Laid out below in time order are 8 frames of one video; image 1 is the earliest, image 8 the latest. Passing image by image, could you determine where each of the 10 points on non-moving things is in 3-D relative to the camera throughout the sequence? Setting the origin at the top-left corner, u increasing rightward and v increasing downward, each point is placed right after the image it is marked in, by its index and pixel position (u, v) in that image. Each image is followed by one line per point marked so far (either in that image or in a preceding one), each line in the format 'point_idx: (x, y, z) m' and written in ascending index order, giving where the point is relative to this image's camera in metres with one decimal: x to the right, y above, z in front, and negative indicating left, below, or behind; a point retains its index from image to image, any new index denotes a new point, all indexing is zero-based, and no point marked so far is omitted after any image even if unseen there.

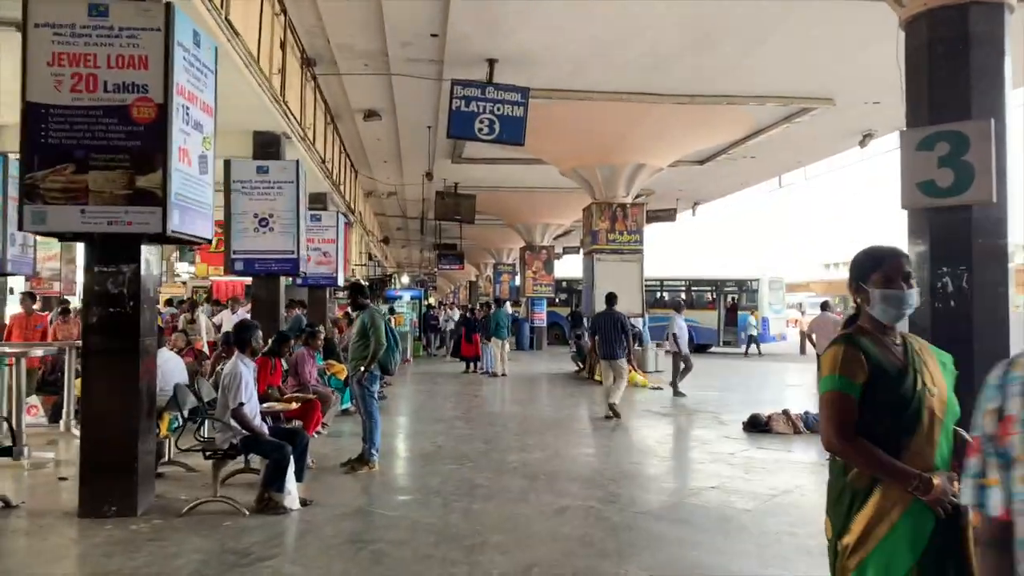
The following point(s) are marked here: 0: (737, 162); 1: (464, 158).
0: (+4.7, +2.6, +16.8) m
1: (-0.9, +2.6, +15.9) m
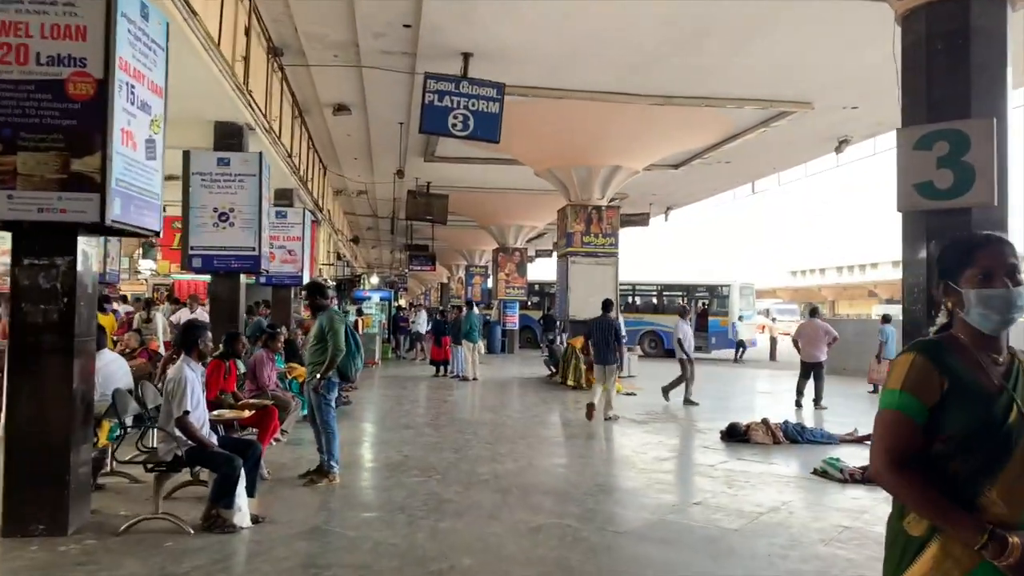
0: (+4.1, +2.5, +16.6) m
1: (-1.4, +2.5, +15.5) m
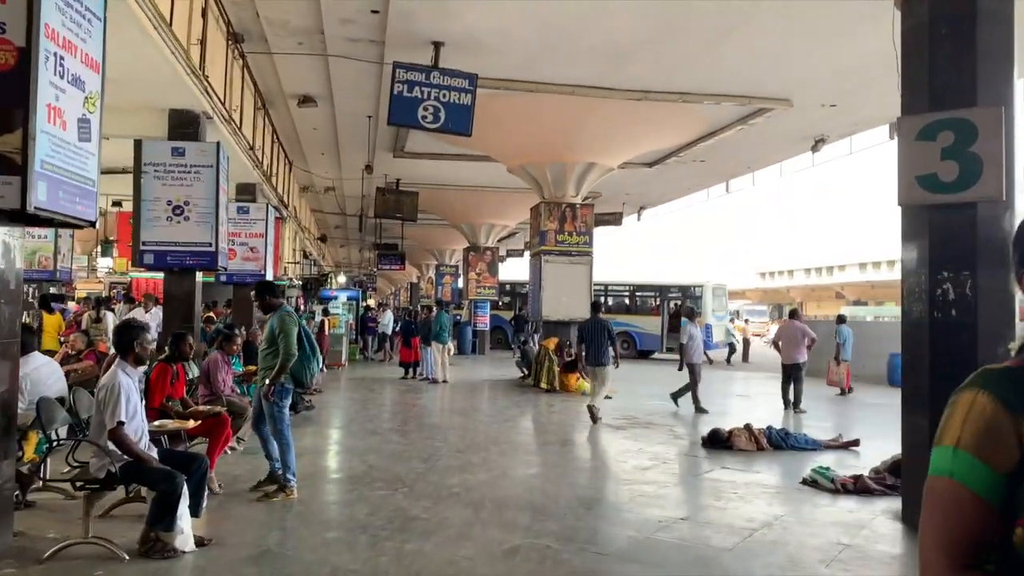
0: (+3.6, +2.5, +16.4) m
1: (-2.0, +2.5, +15.1) m
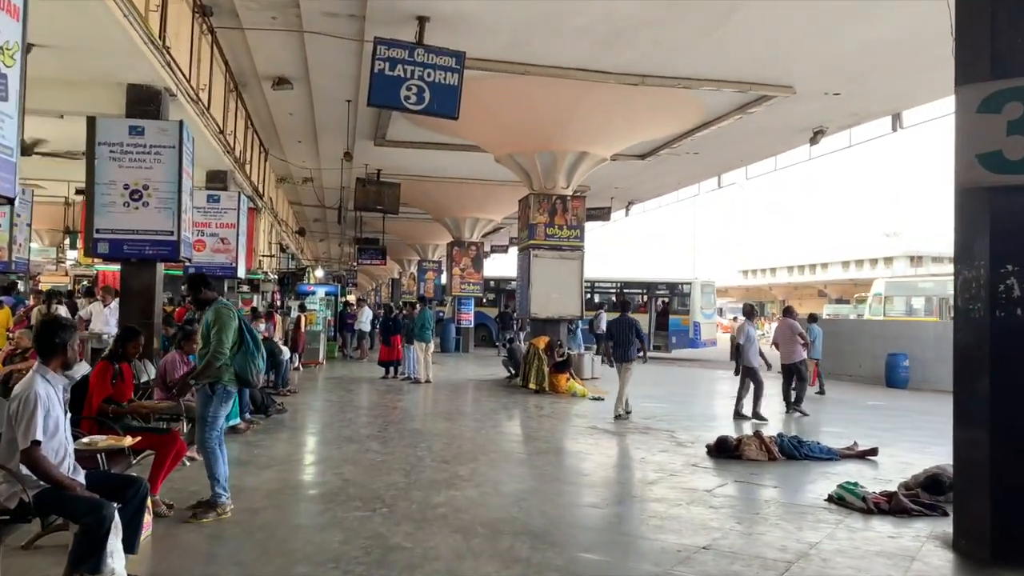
0: (+3.3, +2.6, +15.8) m
1: (-2.2, +2.6, +14.4) m
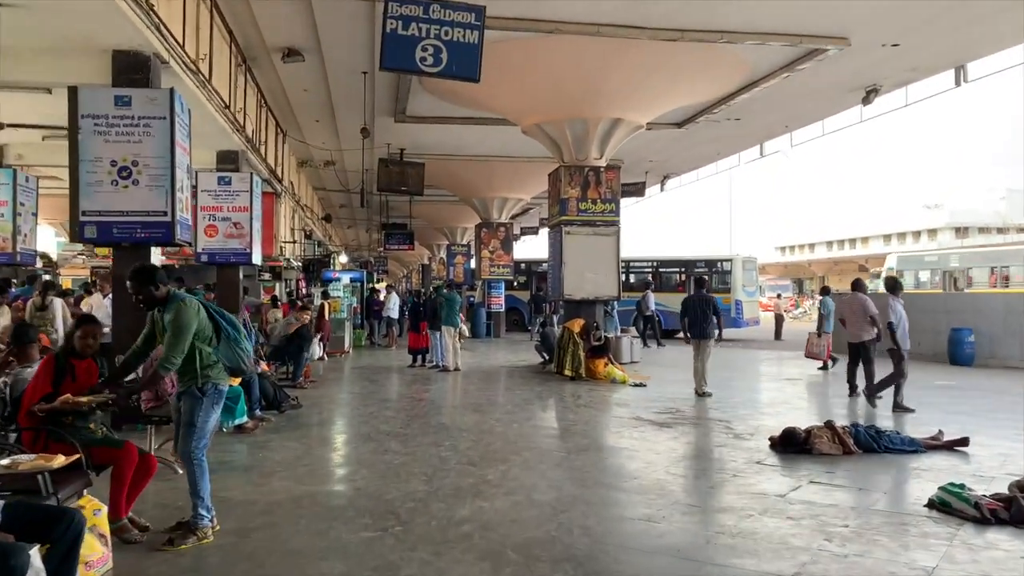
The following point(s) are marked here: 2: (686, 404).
0: (+3.8, +3.0, +14.9) m
1: (-1.7, +2.9, +13.6) m
2: (+1.8, -1.2, +8.6) m
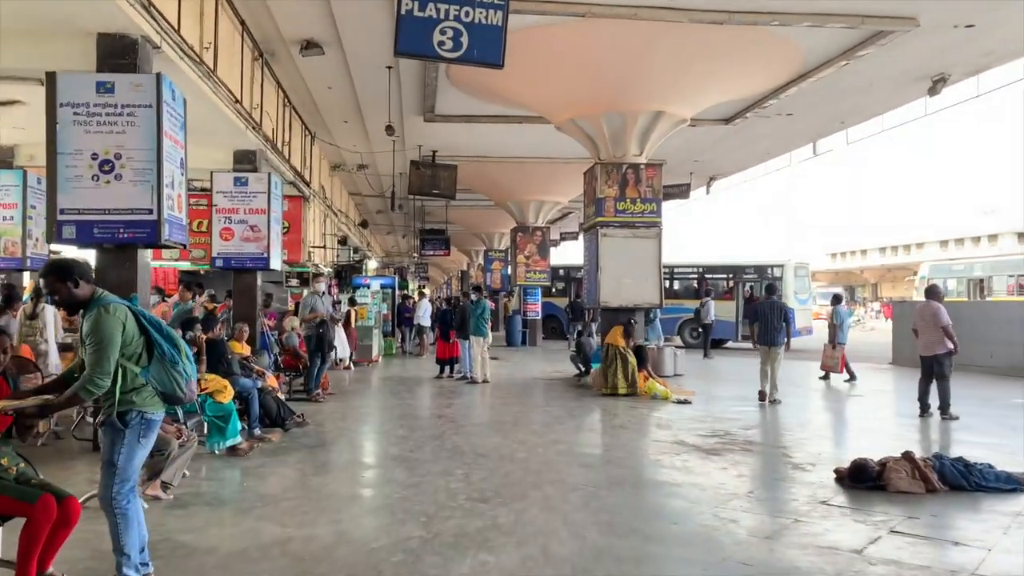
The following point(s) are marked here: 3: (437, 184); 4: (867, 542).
0: (+4.4, +2.9, +13.9) m
1: (-1.2, +2.8, +12.9) m
2: (+2.1, -1.3, +7.7) m
3: (-1.4, +1.9, +15.0) m
4: (+1.7, -1.2, +3.9) m
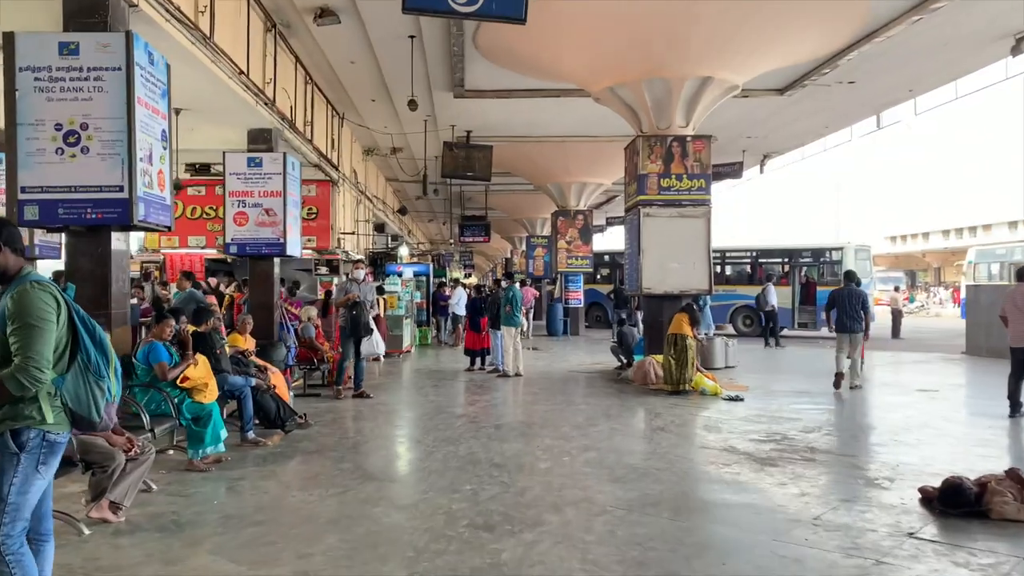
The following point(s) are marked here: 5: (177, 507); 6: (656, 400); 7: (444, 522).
0: (+5.0, +3.1, +12.7) m
1: (-0.7, +3.0, +12.1) m
2: (+2.3, -1.2, +6.7) m
3: (-0.8, +2.2, +14.3) m
4: (+1.7, -1.1, +3.0) m
5: (-1.8, -1.2, +4.3) m
6: (+1.5, -1.2, +8.7) m
7: (-0.3, -1.1, +4.0) m
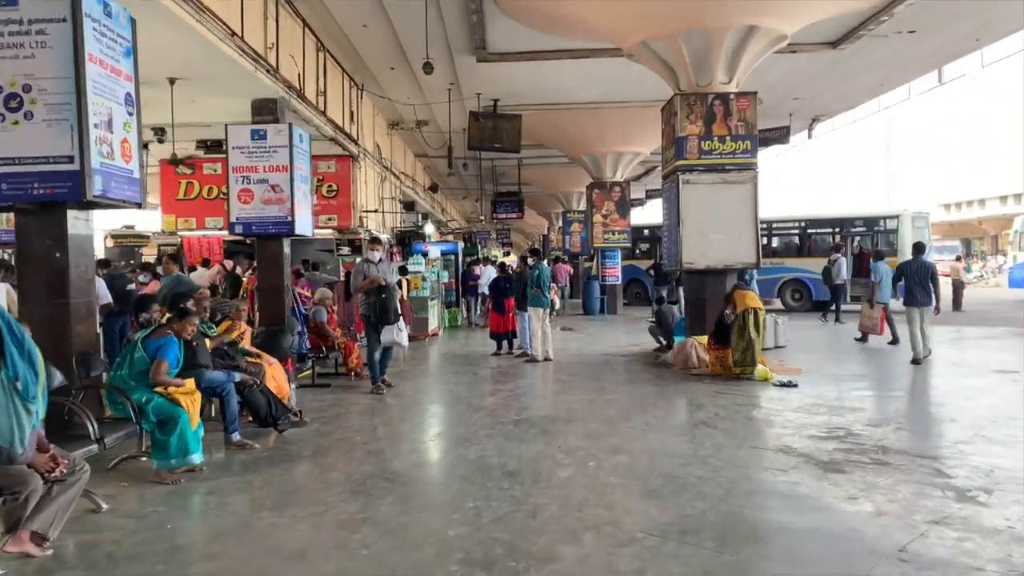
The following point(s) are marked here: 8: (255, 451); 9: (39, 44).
0: (+5.4, +3.5, +11.6) m
1: (-0.3, +3.3, +11.2) m
2: (+2.5, -1.0, +5.8) m
3: (-0.3, +2.5, +13.4) m
4: (+1.7, -1.0, +2.1) m
5: (-1.7, -1.1, +3.6) m
6: (+1.8, -0.9, +7.8) m
7: (-0.3, -1.1, +3.2) m
8: (-1.7, -1.1, +5.3) m
9: (-2.6, +1.3, +4.5) m
